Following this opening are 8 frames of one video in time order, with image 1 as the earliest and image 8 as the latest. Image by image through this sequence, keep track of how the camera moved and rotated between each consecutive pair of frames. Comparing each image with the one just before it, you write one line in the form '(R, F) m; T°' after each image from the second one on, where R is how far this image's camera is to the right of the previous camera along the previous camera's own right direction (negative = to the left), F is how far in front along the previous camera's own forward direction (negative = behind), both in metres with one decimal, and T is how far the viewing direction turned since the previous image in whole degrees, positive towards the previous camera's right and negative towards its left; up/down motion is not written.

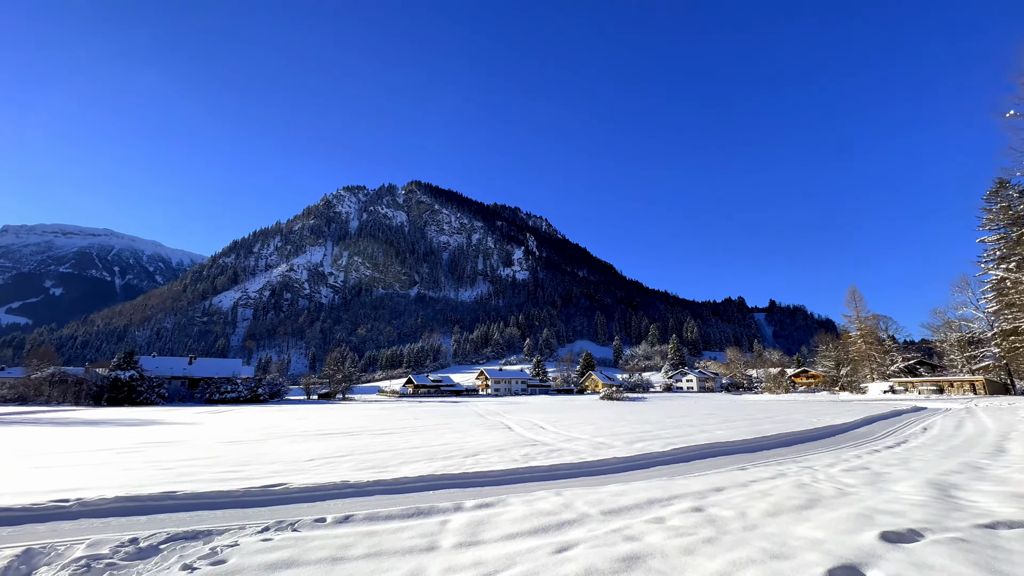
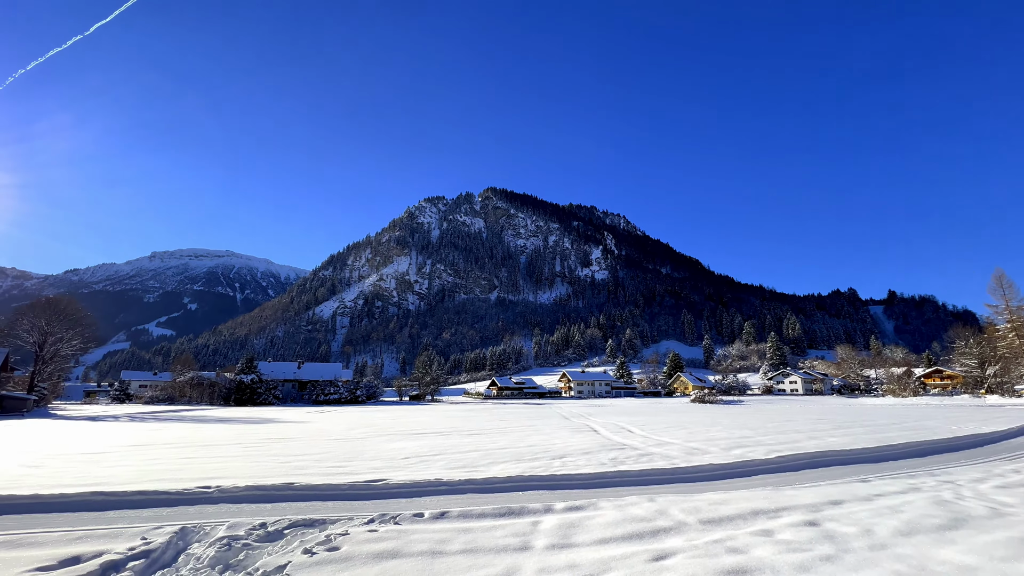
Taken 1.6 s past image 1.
(-0.1, 0.0) m; -10°
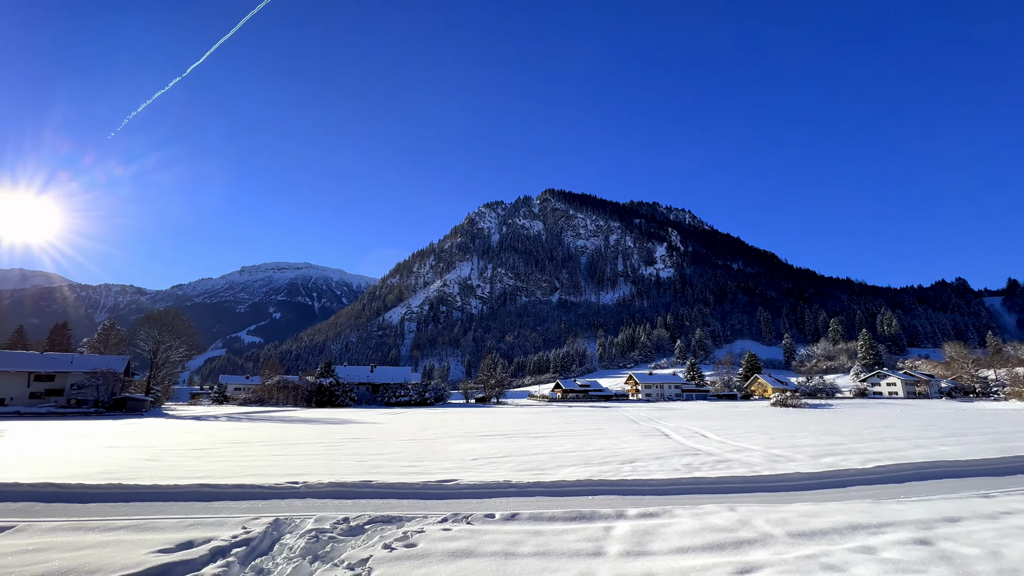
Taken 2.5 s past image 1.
(-0.1, 0.0) m; -8°
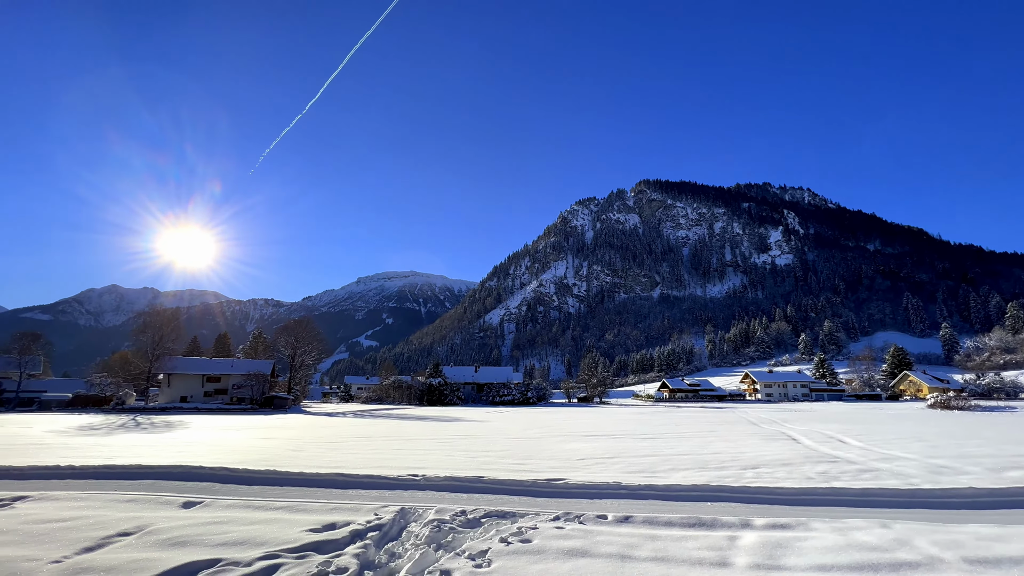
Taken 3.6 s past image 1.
(-0.1, 0.0) m; -12°
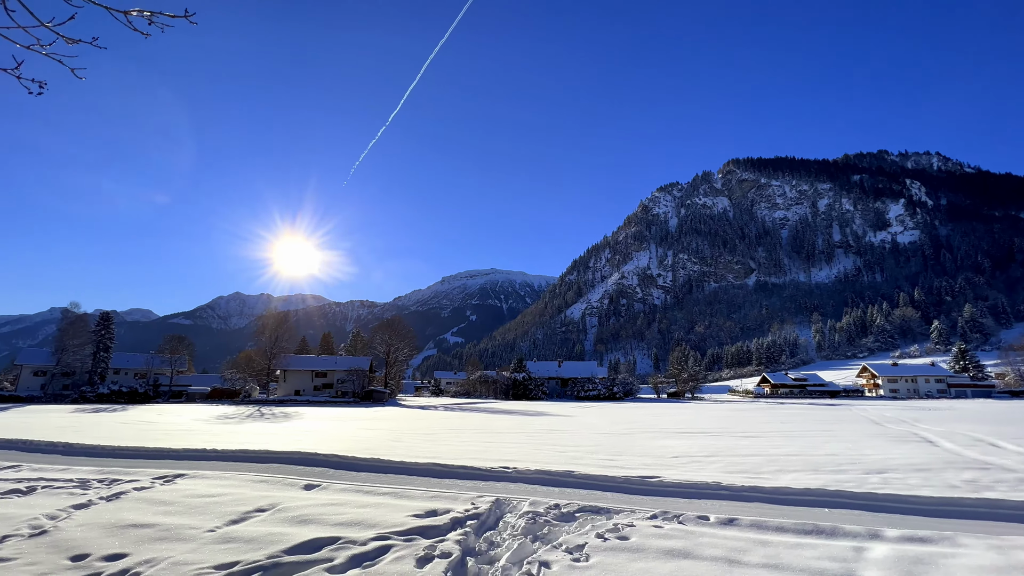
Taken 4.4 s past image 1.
(-0.1, 0.0) m; -10°
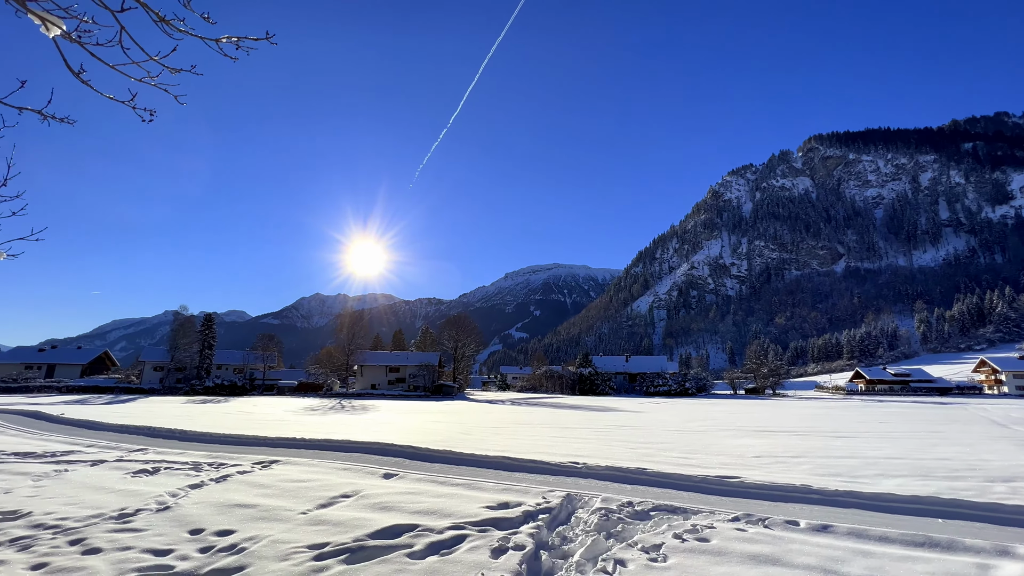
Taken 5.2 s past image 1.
(-0.1, 0.0) m; -8°
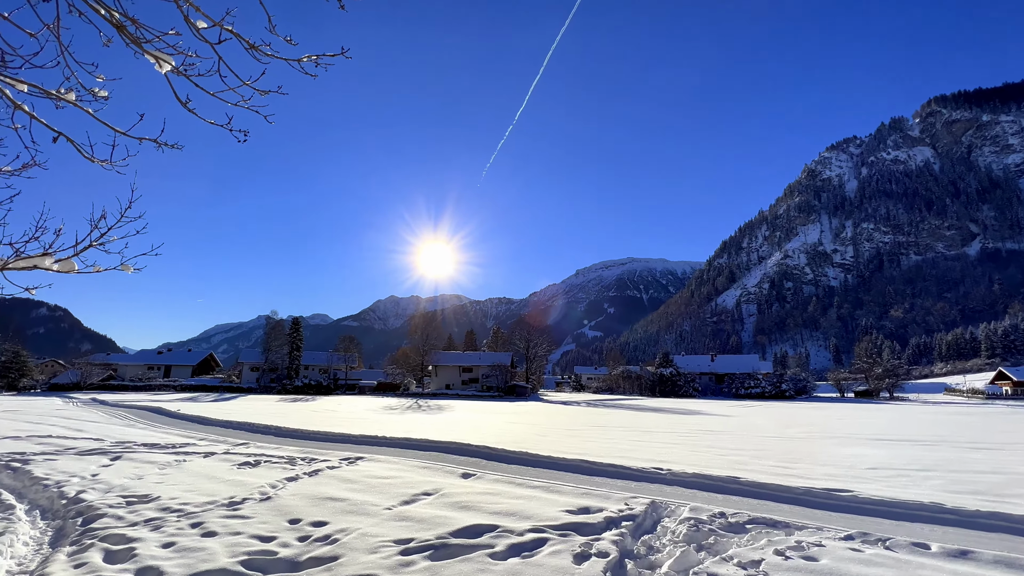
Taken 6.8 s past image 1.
(-0.2, +0.6) m; -9°
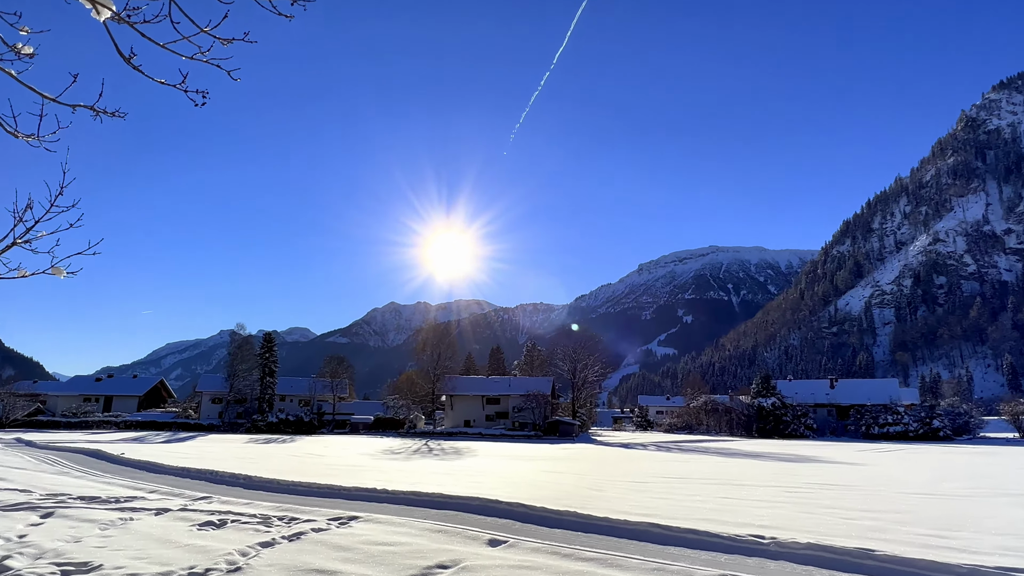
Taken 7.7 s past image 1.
(-1.0, +5.4) m; -1°
